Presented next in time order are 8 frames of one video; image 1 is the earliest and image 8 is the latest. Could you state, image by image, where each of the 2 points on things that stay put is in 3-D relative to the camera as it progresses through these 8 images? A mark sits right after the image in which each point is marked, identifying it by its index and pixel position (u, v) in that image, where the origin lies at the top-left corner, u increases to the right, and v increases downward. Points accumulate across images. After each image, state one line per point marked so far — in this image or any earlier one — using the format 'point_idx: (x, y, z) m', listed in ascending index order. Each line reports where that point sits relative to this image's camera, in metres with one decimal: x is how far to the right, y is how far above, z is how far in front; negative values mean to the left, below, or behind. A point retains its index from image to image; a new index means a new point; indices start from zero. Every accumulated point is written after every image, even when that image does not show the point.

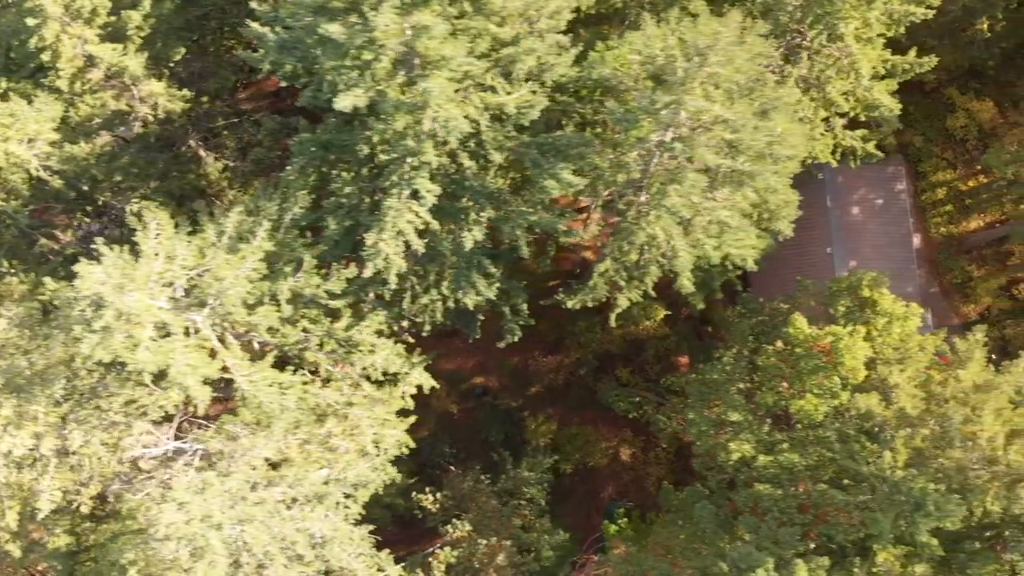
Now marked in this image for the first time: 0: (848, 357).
0: (+9.1, -1.9, +15.0) m
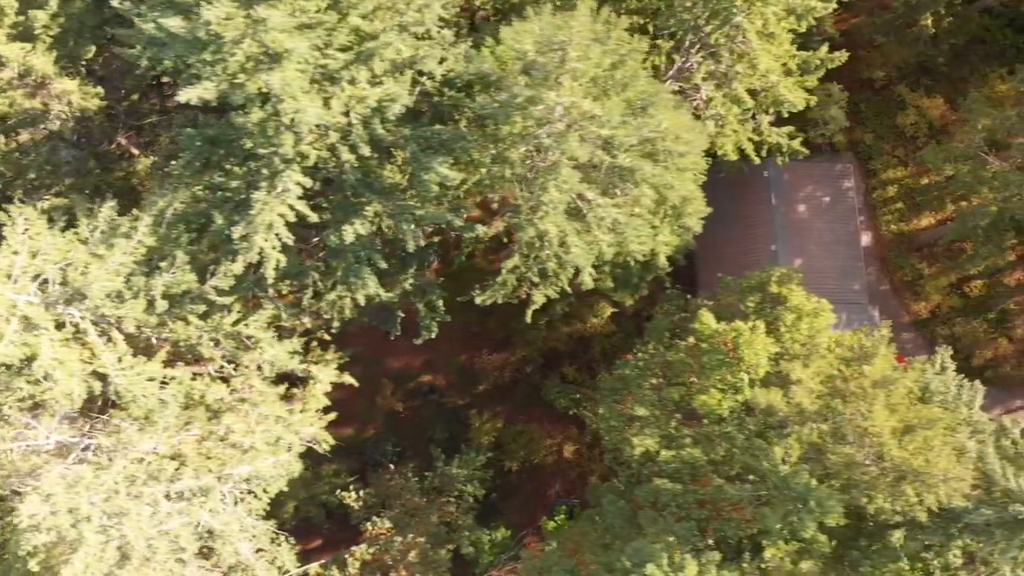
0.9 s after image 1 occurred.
0: (+6.4, -1.8, +15.0) m
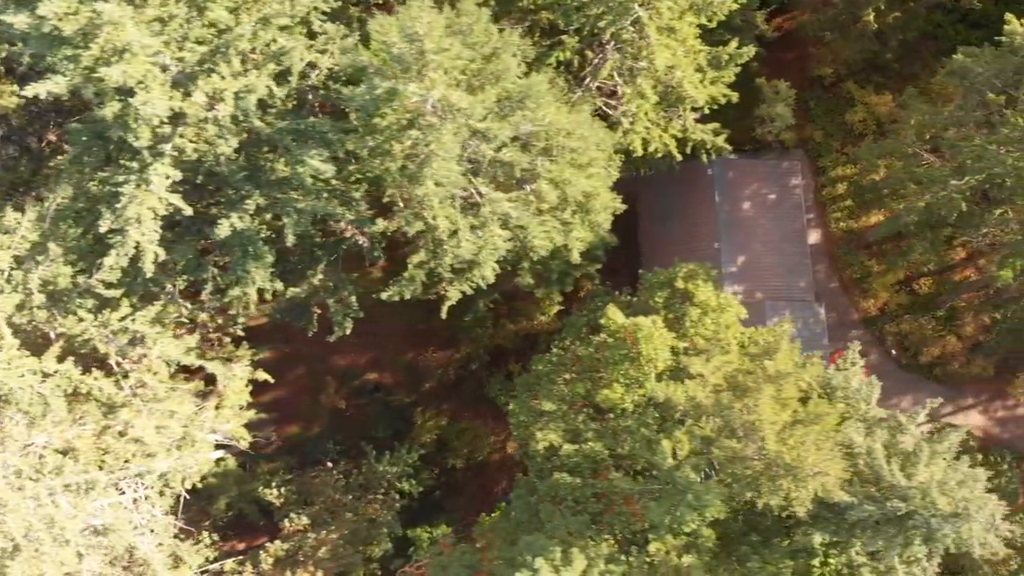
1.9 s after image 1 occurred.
0: (+3.7, -1.6, +14.9) m
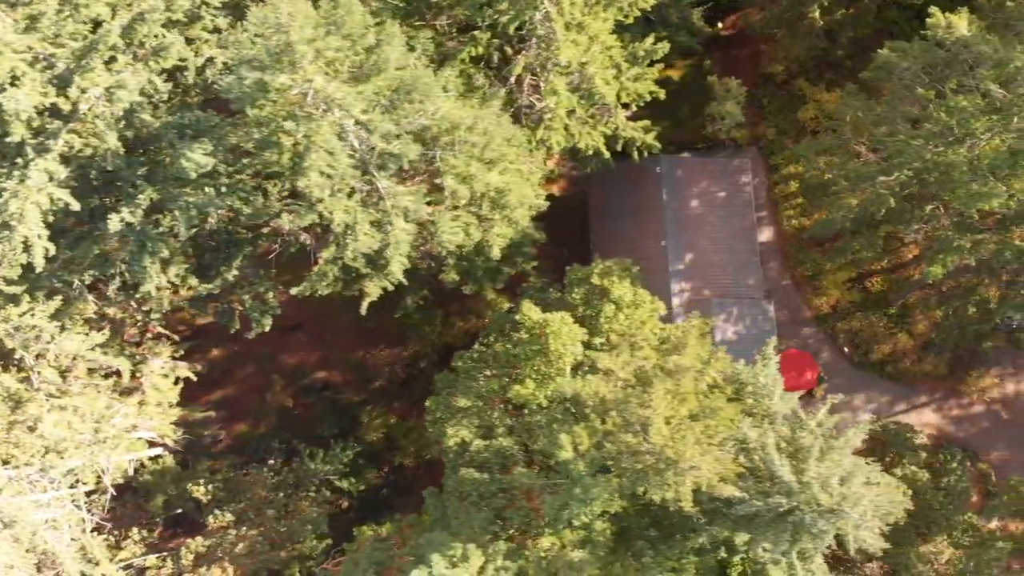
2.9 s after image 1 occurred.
0: (+1.2, -1.5, +14.9) m
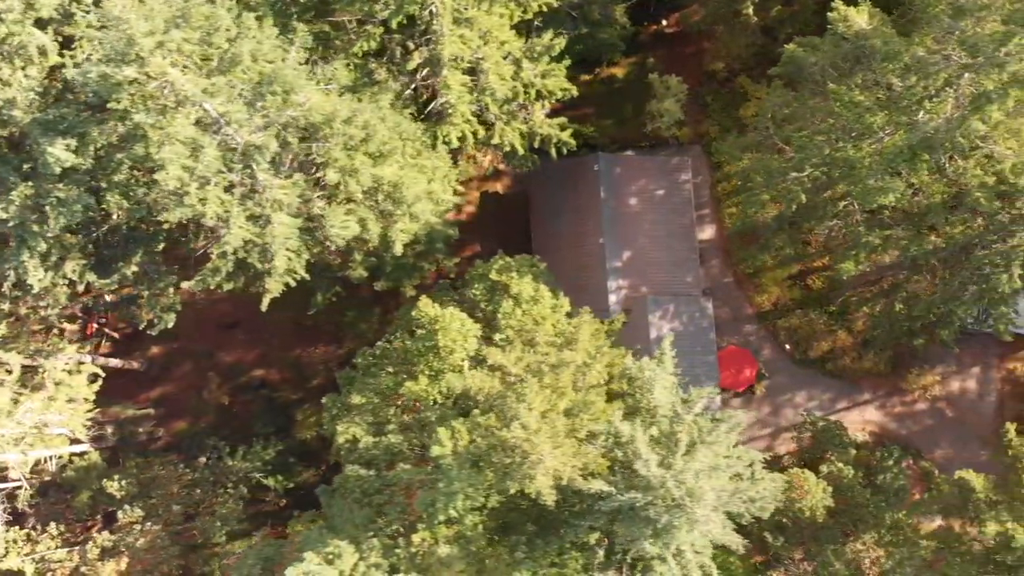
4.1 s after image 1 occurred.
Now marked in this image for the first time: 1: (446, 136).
0: (-1.8, -1.4, +14.9) m
1: (-2.0, +4.6, +16.8) m
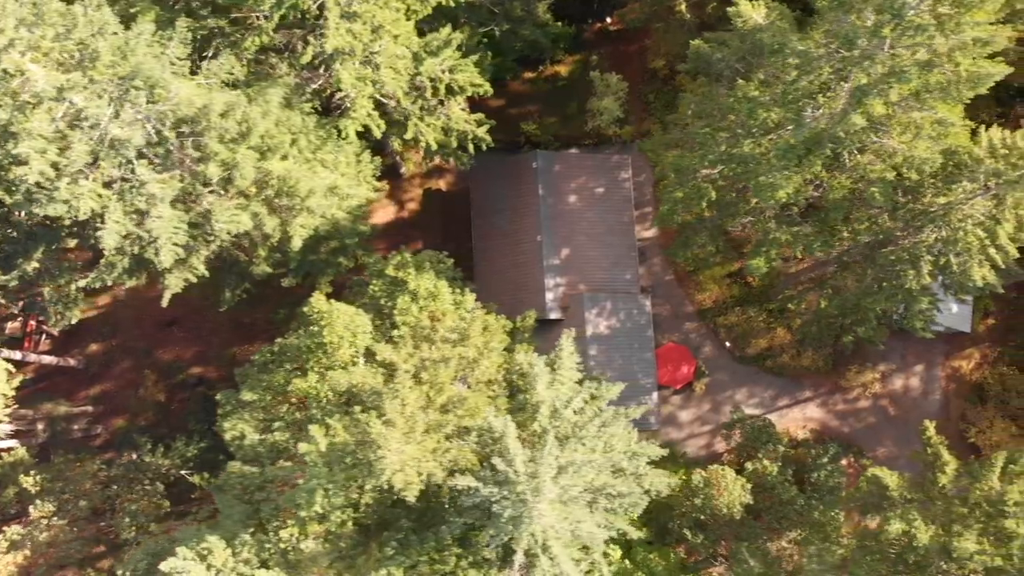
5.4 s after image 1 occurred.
0: (-4.9, -1.3, +14.9) m
1: (-5.0, +4.7, +16.8) m
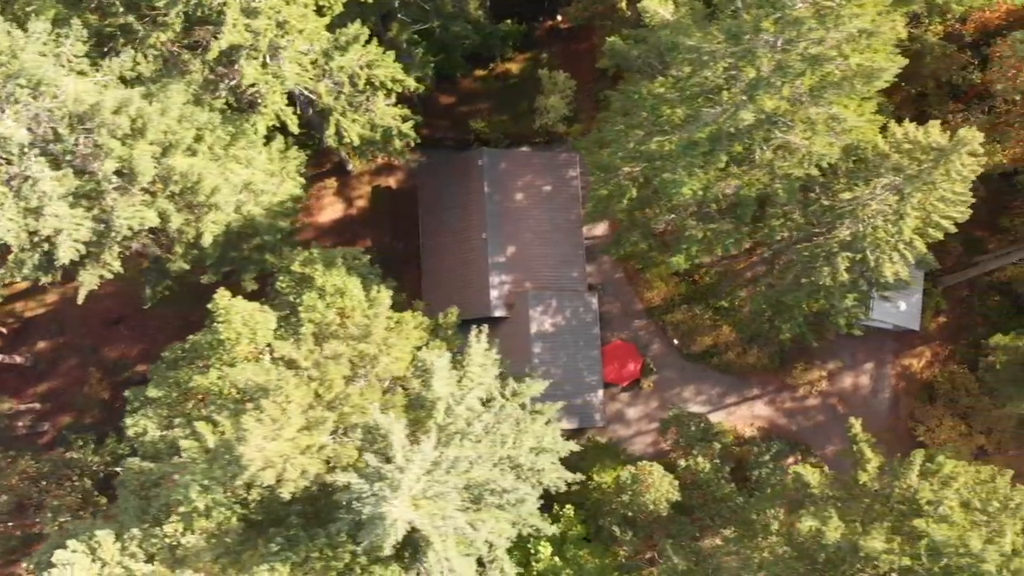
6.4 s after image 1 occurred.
0: (-7.6, -1.2, +14.9) m
1: (-7.7, +4.8, +16.9) m
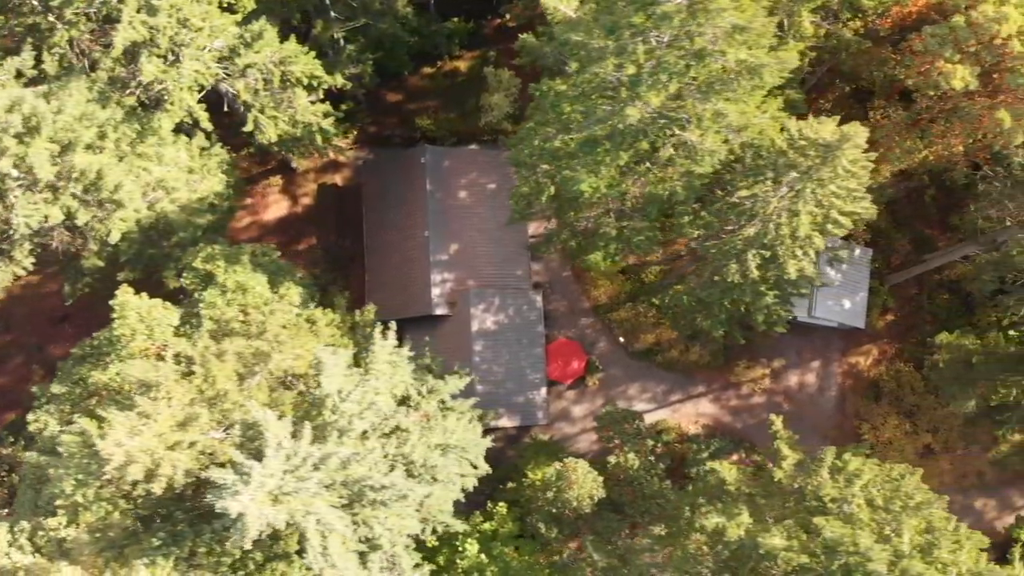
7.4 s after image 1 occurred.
0: (-10.4, -1.1, +15.0) m
1: (-10.5, +4.9, +16.9) m
